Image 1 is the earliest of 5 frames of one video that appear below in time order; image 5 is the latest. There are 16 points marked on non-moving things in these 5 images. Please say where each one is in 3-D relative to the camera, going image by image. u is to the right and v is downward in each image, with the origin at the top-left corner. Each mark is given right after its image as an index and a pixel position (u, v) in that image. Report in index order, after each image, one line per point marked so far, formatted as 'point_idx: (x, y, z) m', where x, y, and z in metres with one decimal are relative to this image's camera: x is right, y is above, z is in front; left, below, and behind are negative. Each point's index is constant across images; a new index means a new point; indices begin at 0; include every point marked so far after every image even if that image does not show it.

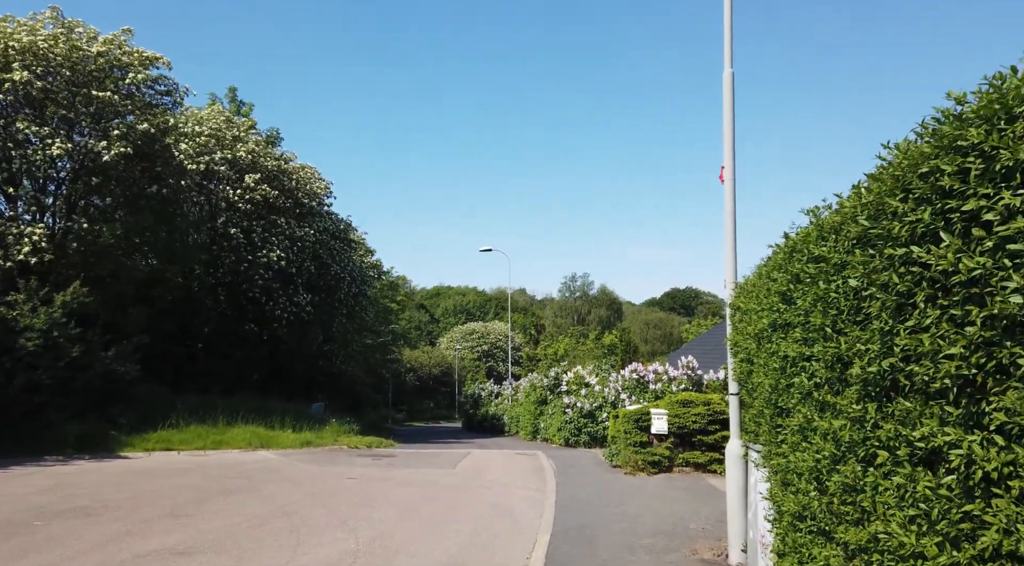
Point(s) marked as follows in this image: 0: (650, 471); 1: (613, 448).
0: (+2.4, -3.2, +13.9) m
1: (+1.9, -3.1, +15.5) m
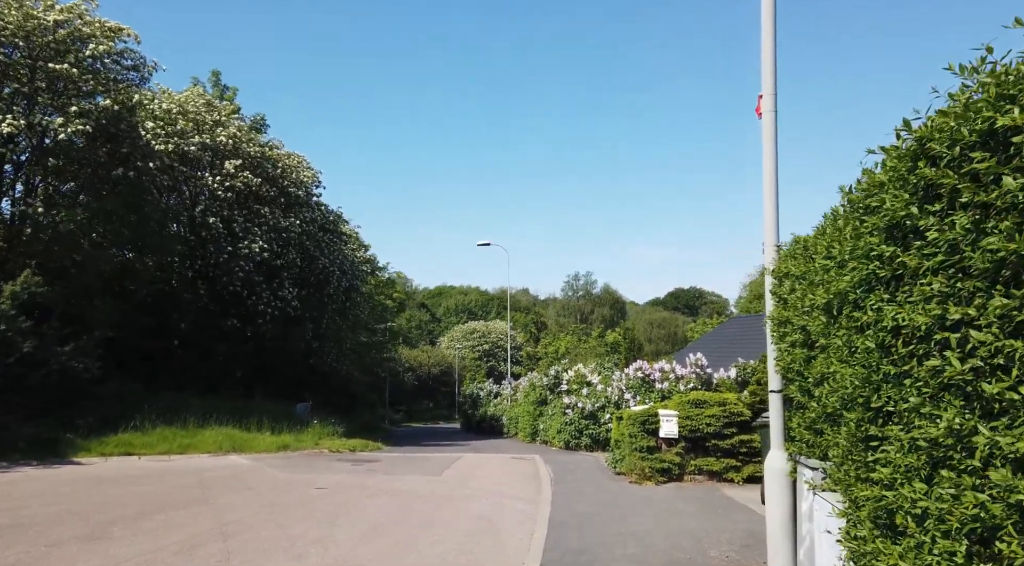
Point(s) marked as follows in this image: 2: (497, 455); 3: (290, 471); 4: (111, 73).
0: (+2.2, -3.0, +12.3) m
1: (+1.8, -2.9, +13.9) m
2: (-0.3, -4.1, +19.2) m
3: (-4.0, -3.4, +14.7) m
4: (-9.5, +5.0, +19.1) m
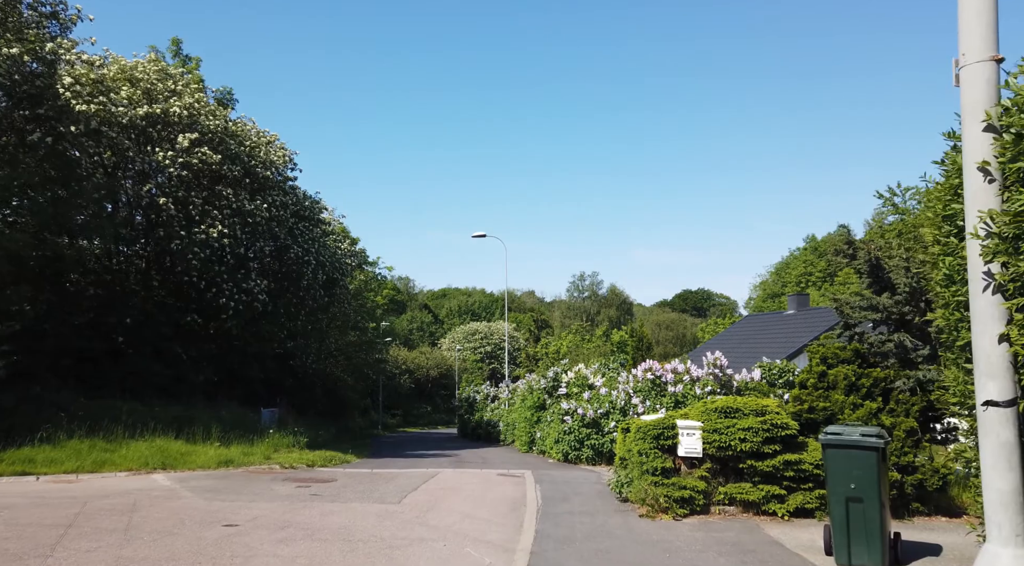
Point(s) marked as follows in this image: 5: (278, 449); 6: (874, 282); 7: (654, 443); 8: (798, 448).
0: (+1.9, -2.7, +9.4) m
1: (+1.5, -2.6, +11.0) m
2: (-0.6, -3.8, +16.2) m
3: (-4.3, -3.1, +11.8) m
4: (-9.7, +5.2, +16.3) m
5: (-5.0, -3.5, +17.2) m
6: (+4.8, 0.0, +10.7) m
7: (+1.7, -2.0, +9.9) m
8: (+3.4, -1.9, +9.6) m
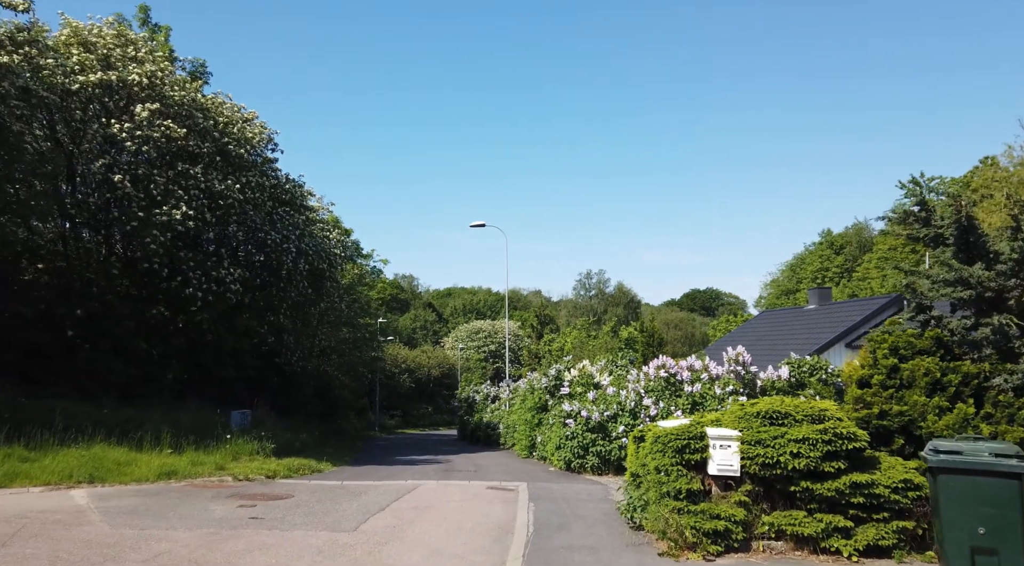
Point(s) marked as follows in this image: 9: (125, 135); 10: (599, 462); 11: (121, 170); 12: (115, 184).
0: (+1.7, -2.4, +7.1) m
1: (+1.3, -2.3, +8.7) m
2: (-0.7, -3.5, +14.0) m
3: (-4.5, -2.8, +9.6) m
4: (-9.9, +5.6, +14.1) m
5: (-5.1, -3.2, +15.0) m
6: (+4.6, +0.3, +8.4) m
7: (+1.6, -1.7, +7.7) m
8: (+3.2, -1.6, +7.3) m
9: (-9.1, +3.5, +19.1) m
10: (+1.9, -3.9, +18.0) m
11: (-9.3, +2.7, +19.4) m
12: (-9.3, +2.3, +19.1) m
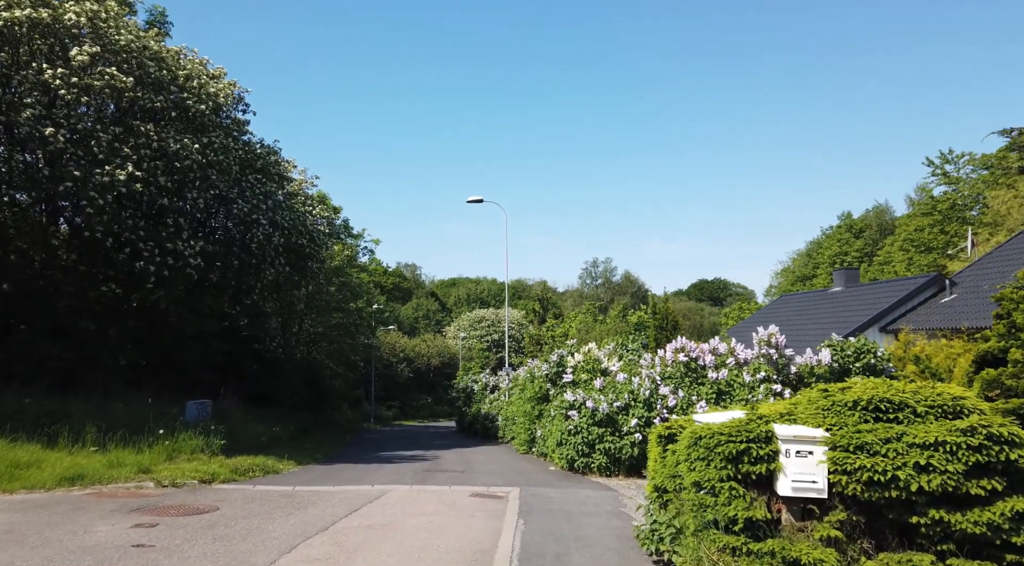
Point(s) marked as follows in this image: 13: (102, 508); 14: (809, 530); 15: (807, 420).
0: (+1.5, -1.9, +4.6) m
1: (+1.1, -1.8, +6.1) m
2: (-0.9, -2.9, +11.5) m
3: (-4.7, -2.3, +7.1) m
4: (-10.0, +6.1, +11.6) m
5: (-5.2, -2.6, +12.5) m
6: (+4.4, +0.8, +5.8) m
7: (+1.4, -1.2, +5.1) m
8: (+3.0, -1.1, +4.7) m
9: (-9.2, +4.1, +16.6) m
10: (+1.8, -3.3, +15.4) m
11: (-9.4, +3.3, +16.8) m
12: (-9.4, +2.9, +16.5) m
13: (-4.5, -2.5, +9.0) m
14: (+1.8, -1.5, +4.9) m
15: (+1.9, -0.9, +5.3) m
